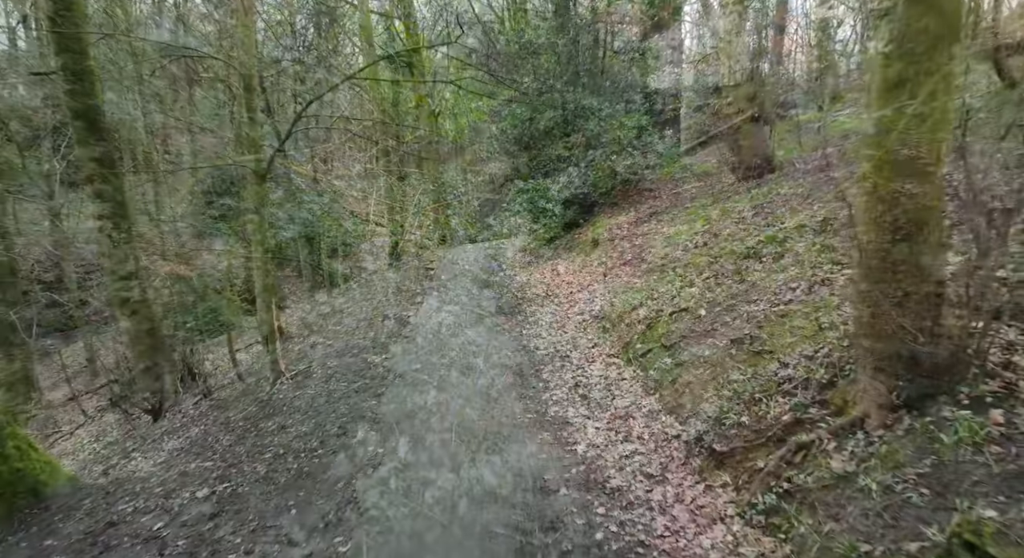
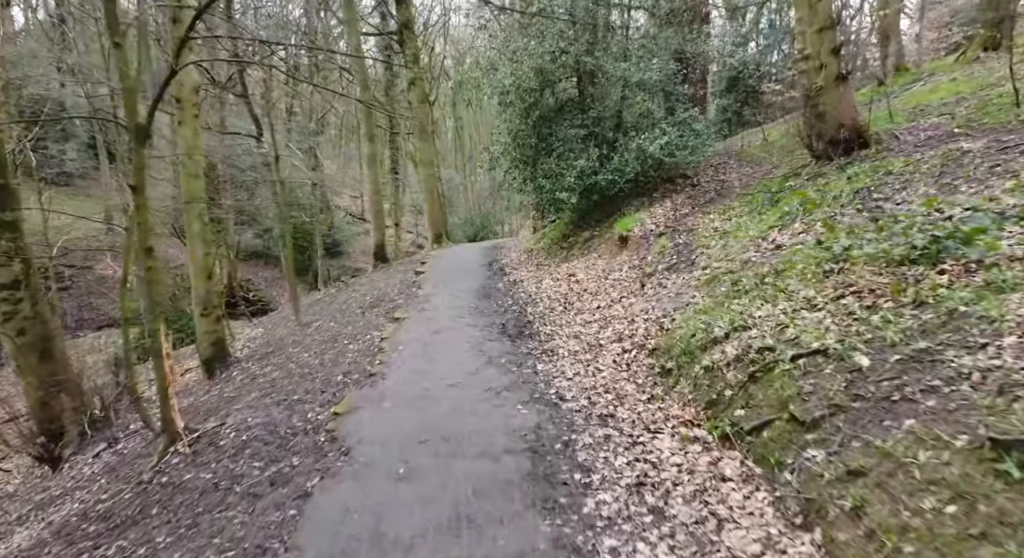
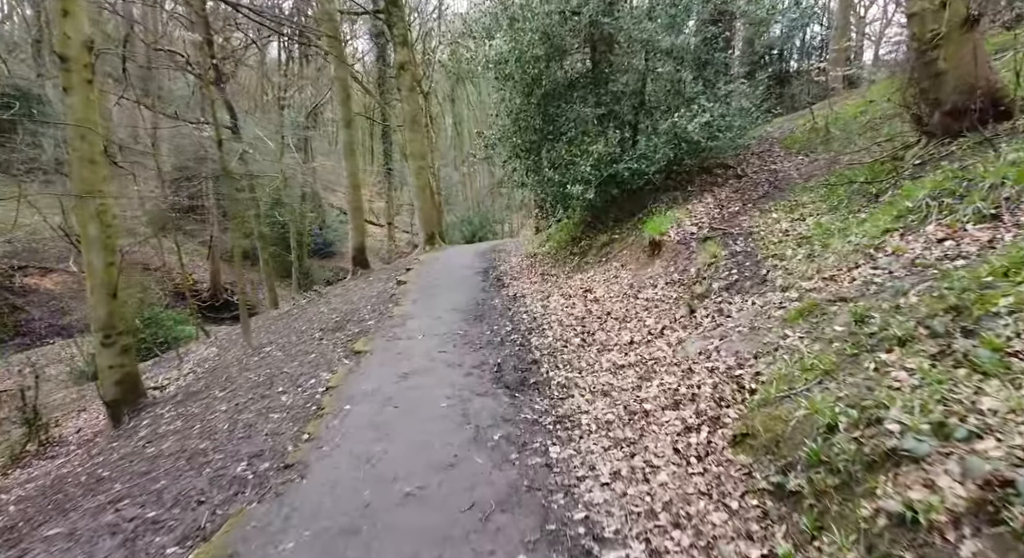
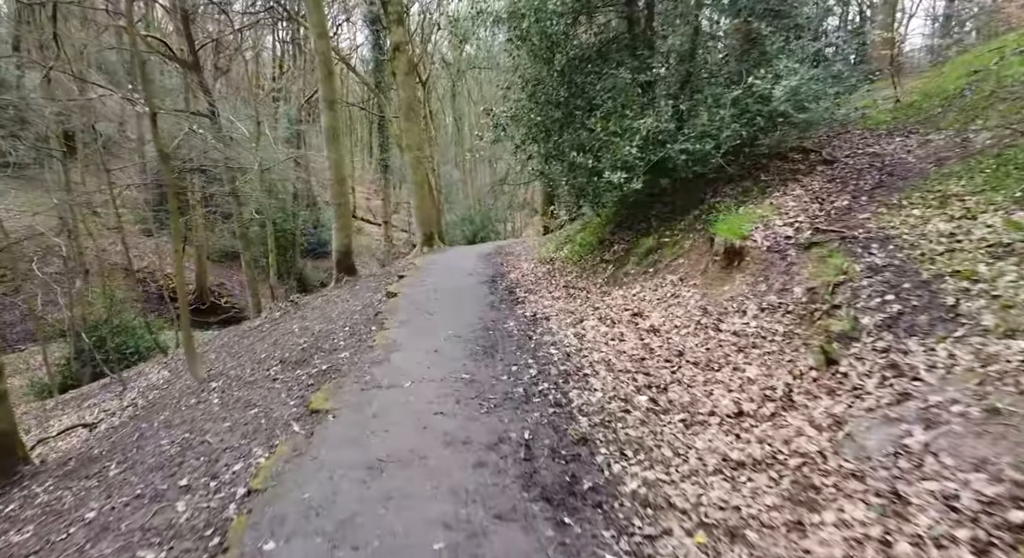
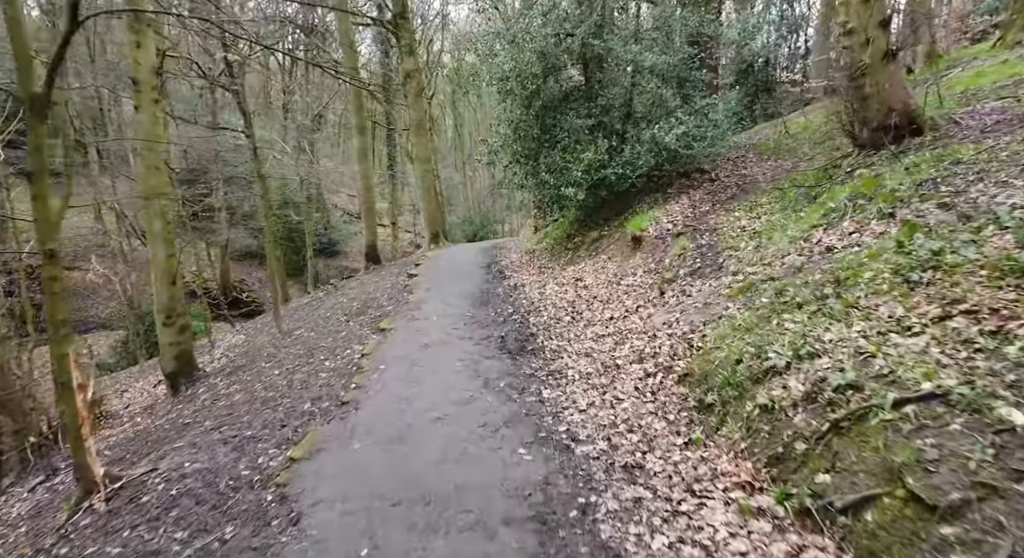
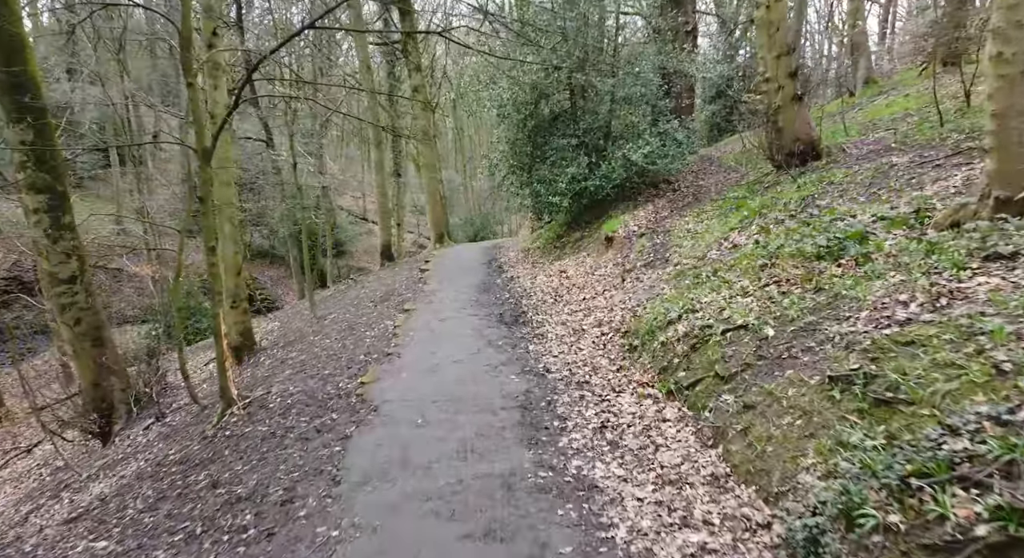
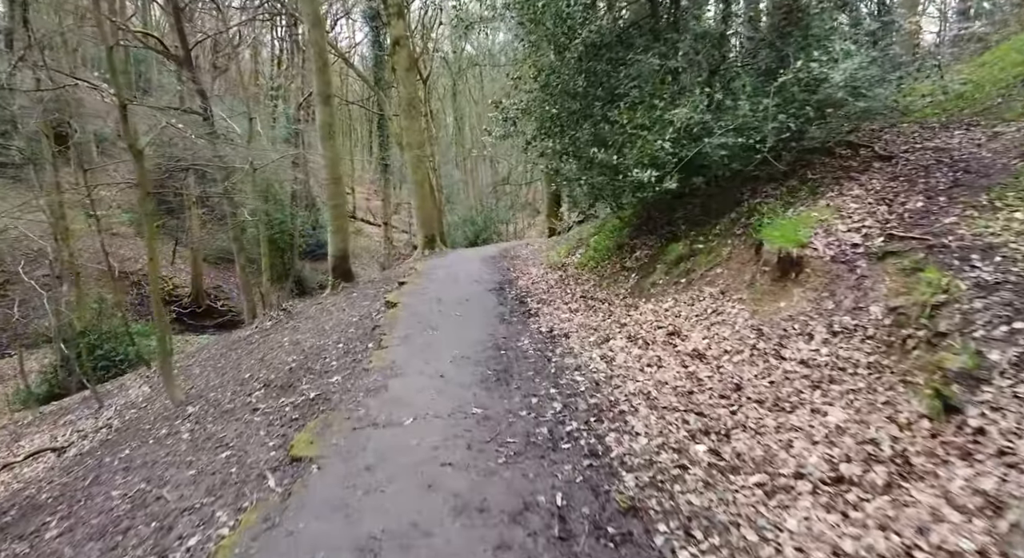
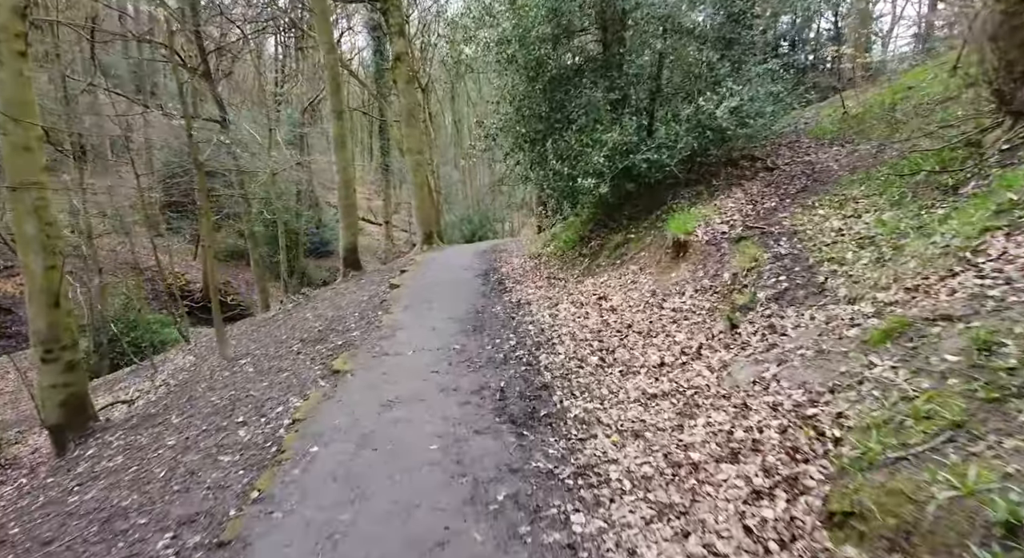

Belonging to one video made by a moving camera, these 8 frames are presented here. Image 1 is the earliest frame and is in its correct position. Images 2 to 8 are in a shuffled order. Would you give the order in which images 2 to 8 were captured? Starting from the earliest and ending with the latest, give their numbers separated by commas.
6, 2, 5, 3, 8, 4, 7
